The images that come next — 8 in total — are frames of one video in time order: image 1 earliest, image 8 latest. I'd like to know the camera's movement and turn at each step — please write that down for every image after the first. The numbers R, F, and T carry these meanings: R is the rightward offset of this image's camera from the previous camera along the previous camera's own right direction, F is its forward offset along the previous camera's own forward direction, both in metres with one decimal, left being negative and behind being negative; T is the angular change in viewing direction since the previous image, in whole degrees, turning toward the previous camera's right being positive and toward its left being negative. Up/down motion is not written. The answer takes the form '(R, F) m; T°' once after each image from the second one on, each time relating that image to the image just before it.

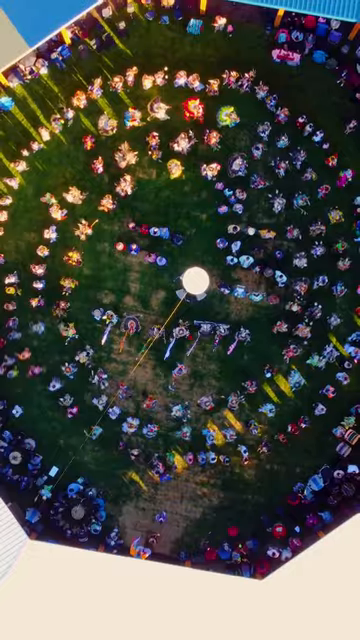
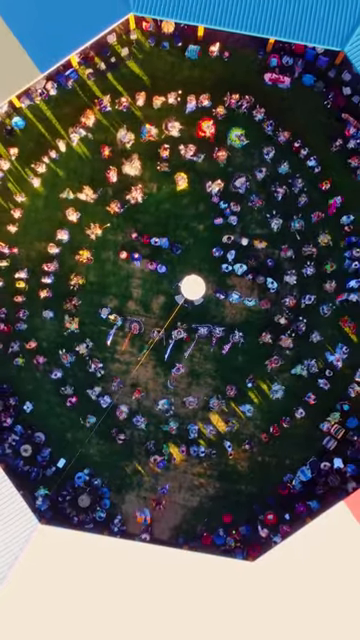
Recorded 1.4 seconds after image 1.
(+0.1, -1.2) m; 0°
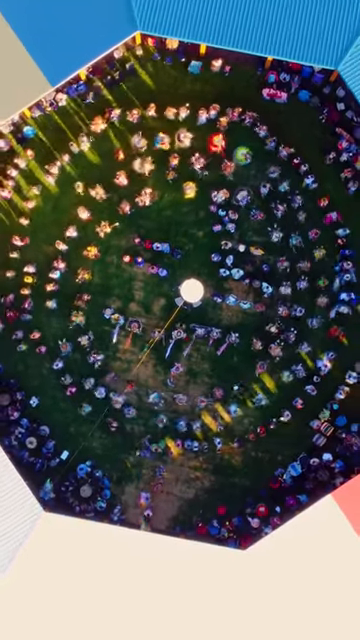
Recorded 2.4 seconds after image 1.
(+0.1, -0.8) m; 0°
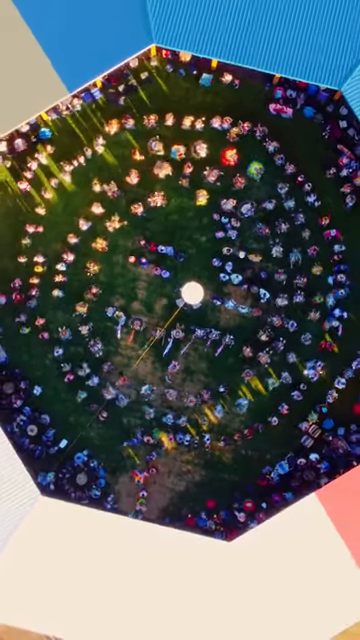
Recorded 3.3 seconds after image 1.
(0.0, -0.8) m; 0°
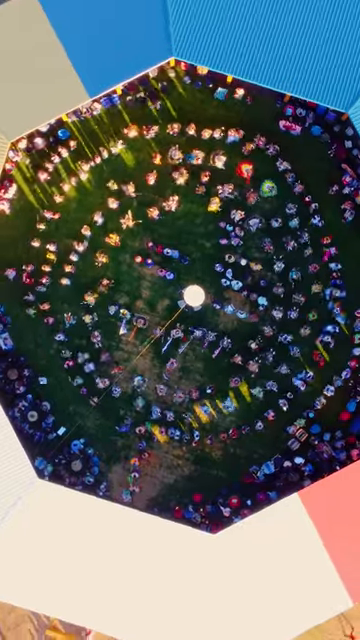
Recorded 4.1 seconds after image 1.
(+0.1, -0.8) m; 0°
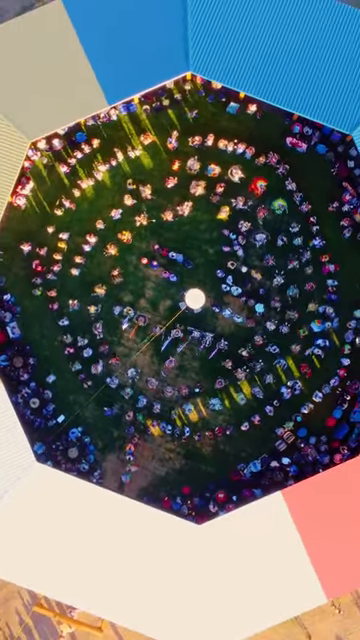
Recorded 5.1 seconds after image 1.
(0.0, -0.9) m; 0°
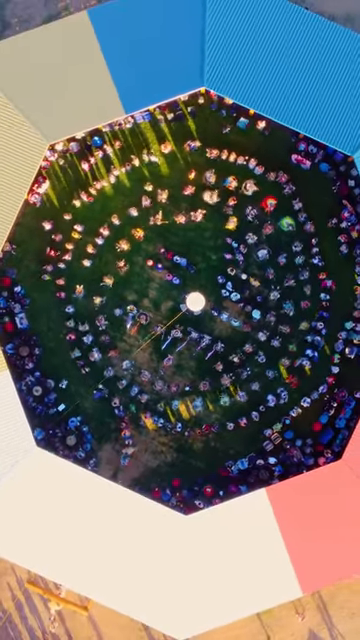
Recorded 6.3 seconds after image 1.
(0.0, -1.0) m; 0°
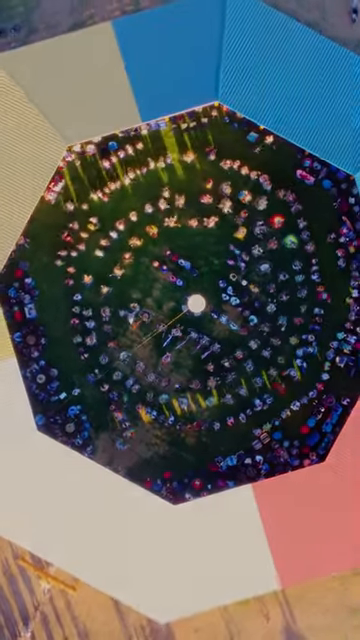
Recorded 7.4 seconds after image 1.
(0.0, -1.0) m; 0°
